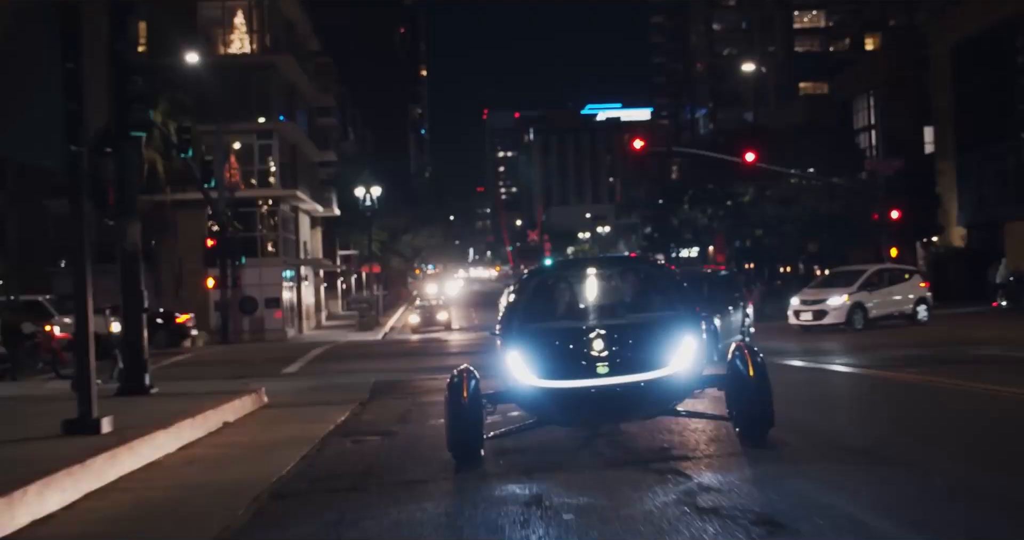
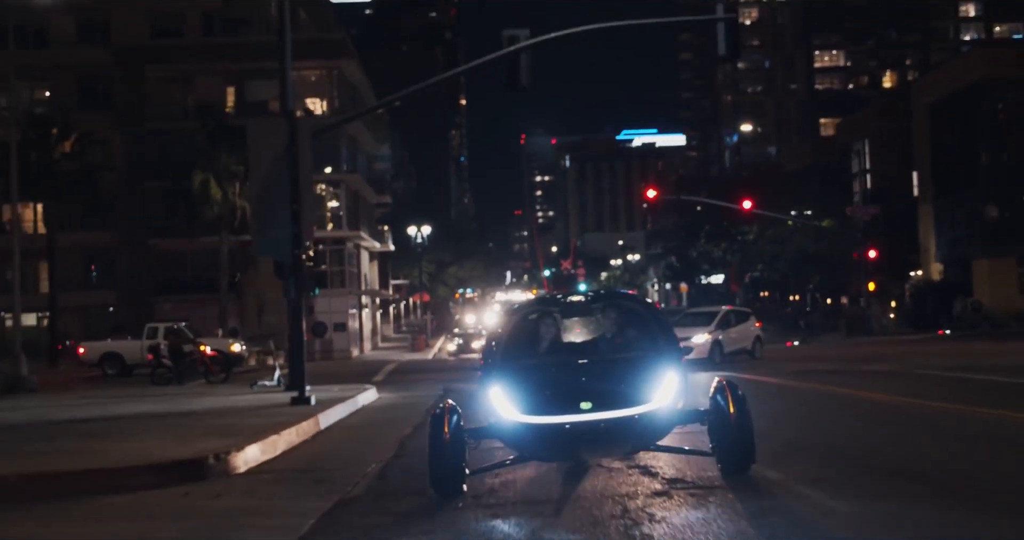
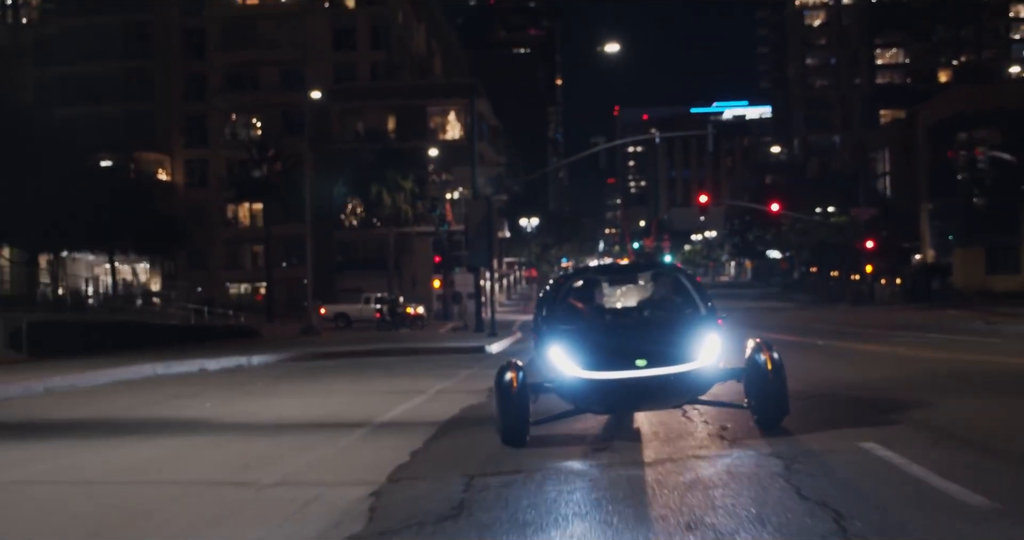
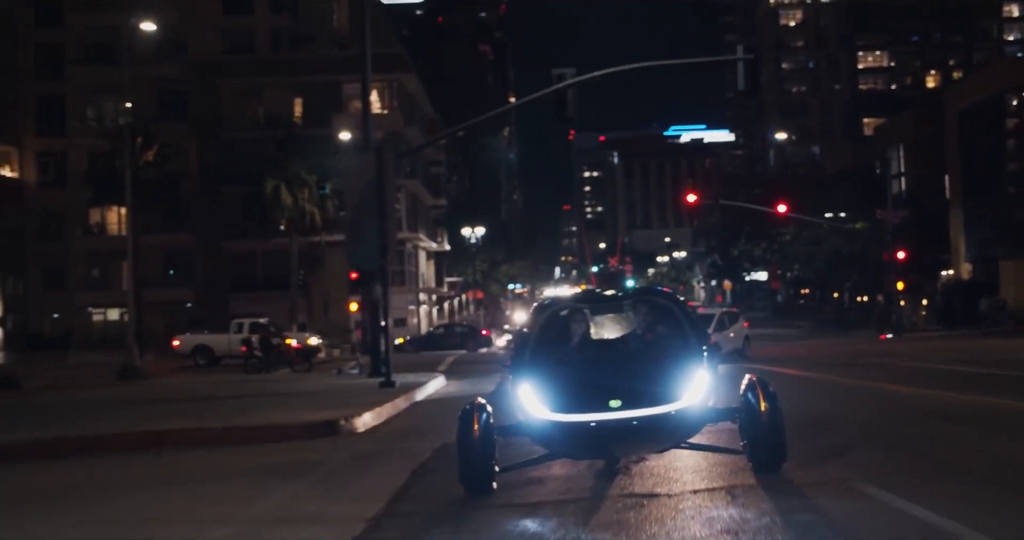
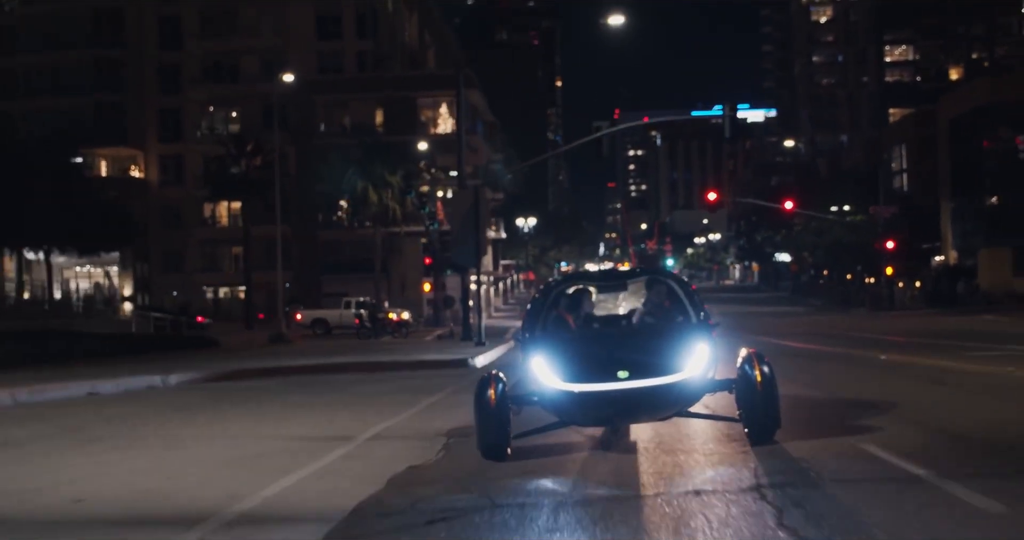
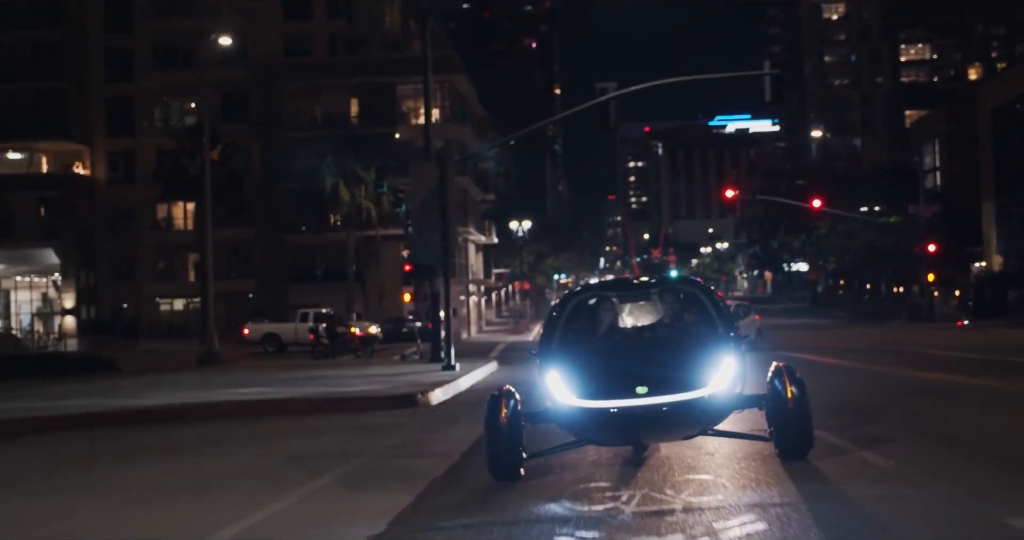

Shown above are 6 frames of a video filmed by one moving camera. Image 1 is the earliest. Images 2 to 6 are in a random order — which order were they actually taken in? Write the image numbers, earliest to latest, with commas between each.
2, 4, 6, 5, 3
